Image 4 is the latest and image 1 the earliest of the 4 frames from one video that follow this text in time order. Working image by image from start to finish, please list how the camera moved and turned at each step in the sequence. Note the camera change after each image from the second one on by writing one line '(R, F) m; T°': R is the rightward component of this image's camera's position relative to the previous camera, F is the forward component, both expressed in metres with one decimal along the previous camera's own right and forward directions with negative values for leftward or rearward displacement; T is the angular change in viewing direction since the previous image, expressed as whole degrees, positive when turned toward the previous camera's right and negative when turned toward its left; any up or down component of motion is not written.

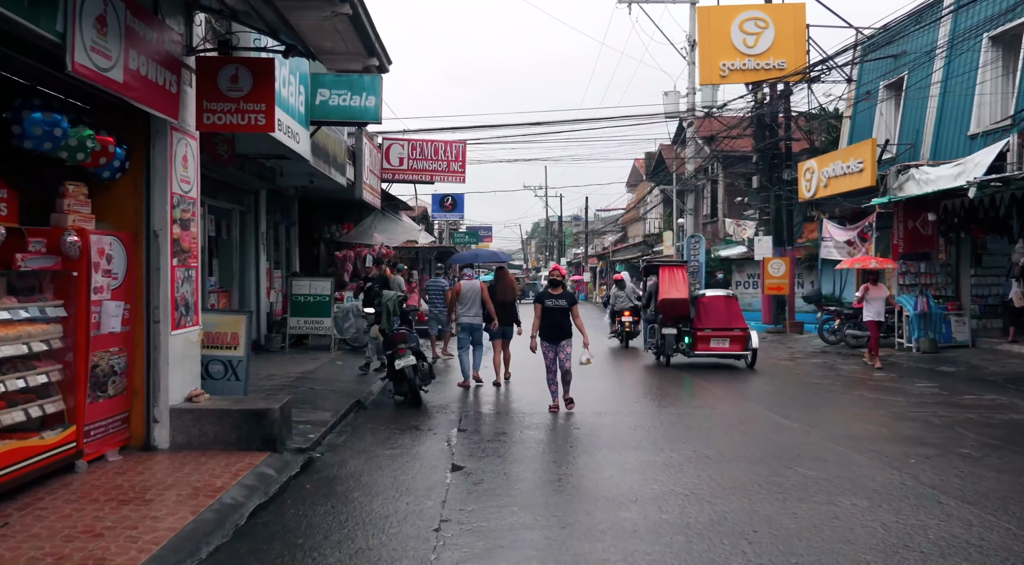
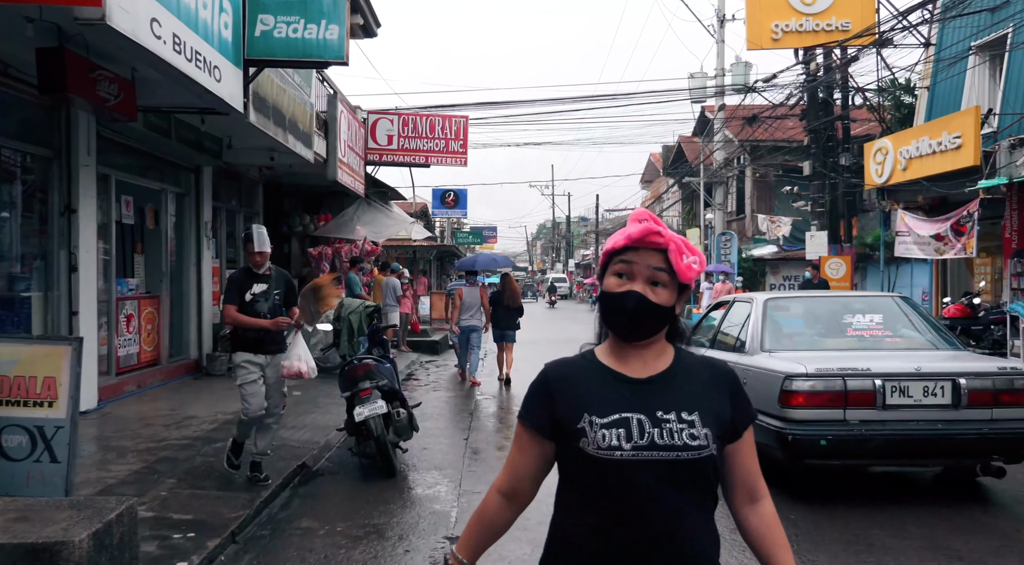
(-0.1, +3.0) m; 0°
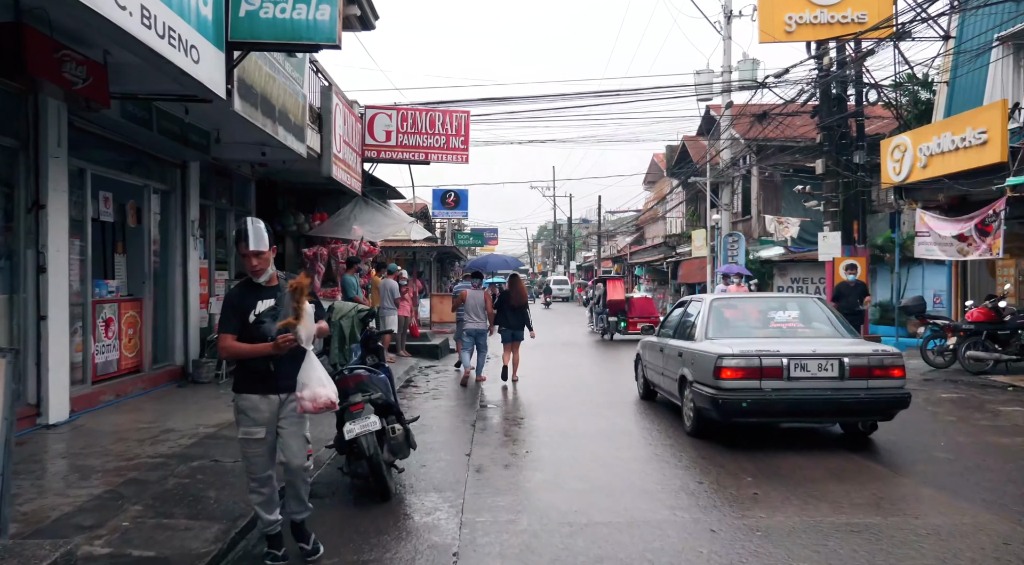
(-0.1, +0.6) m; 0°
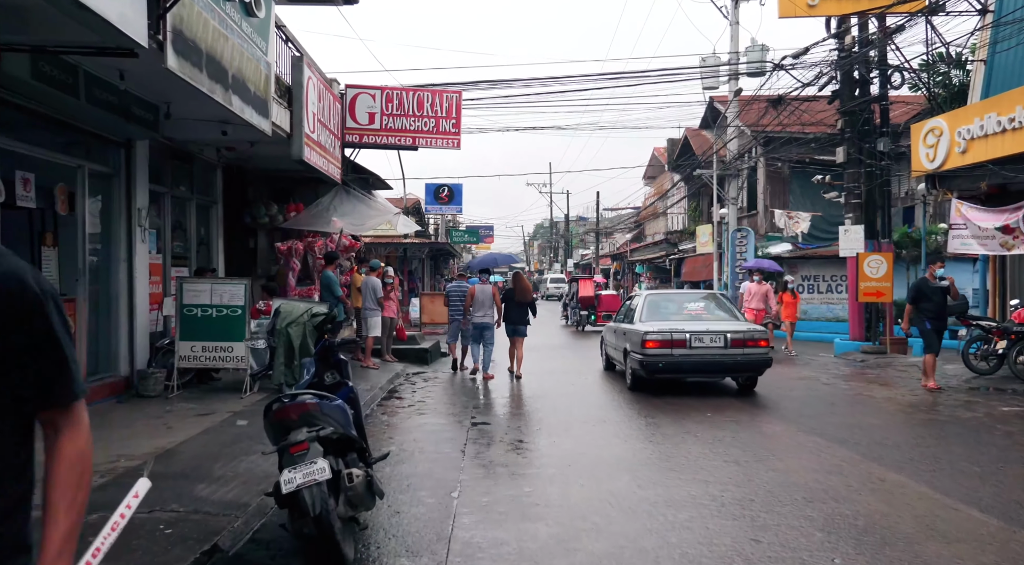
(0.0, +1.3) m; 0°
